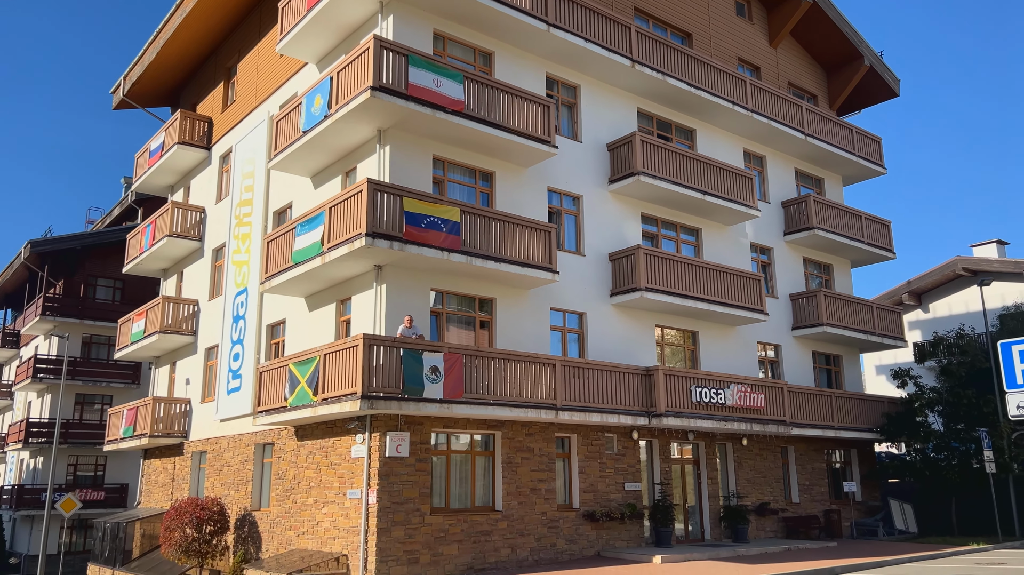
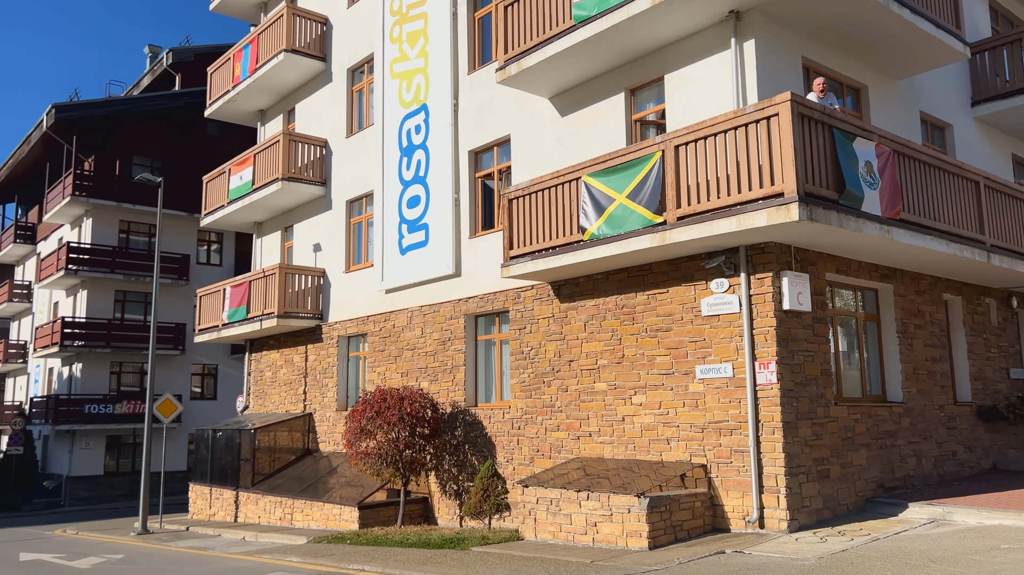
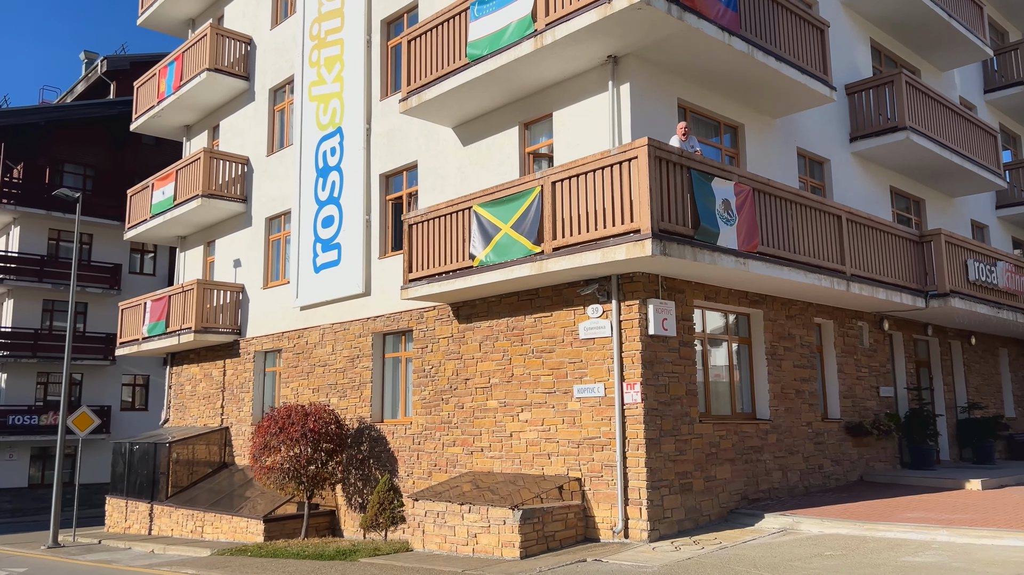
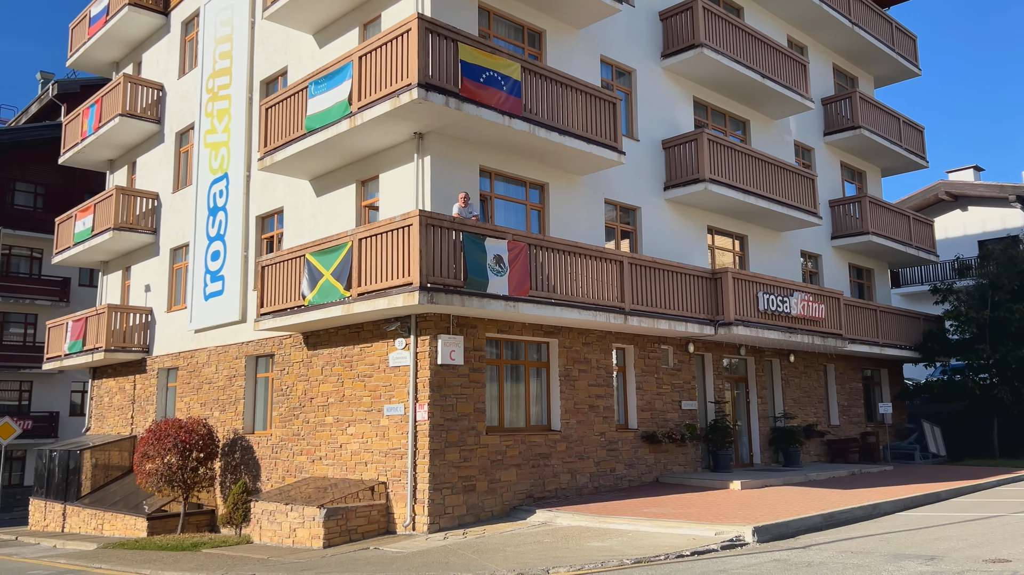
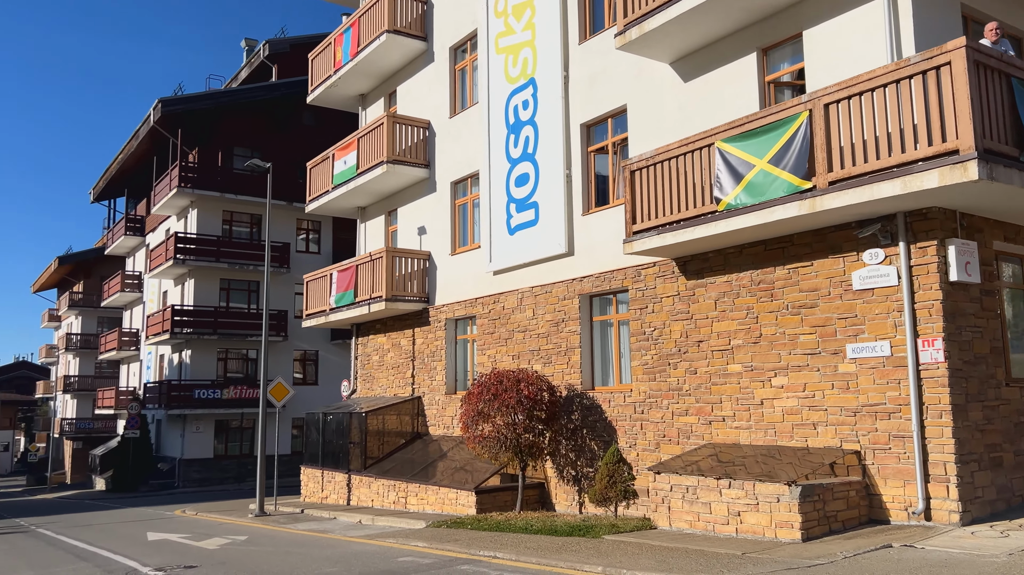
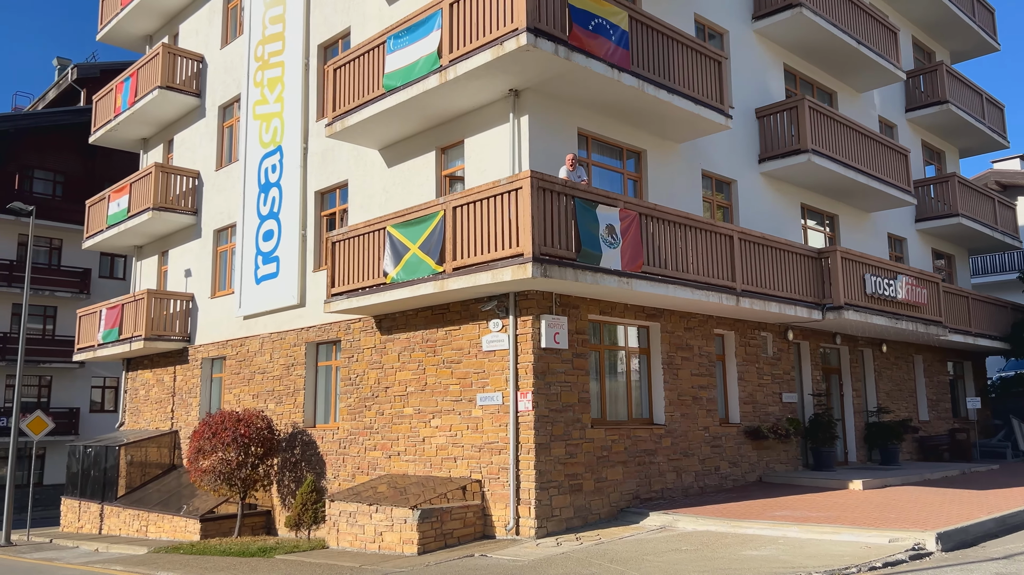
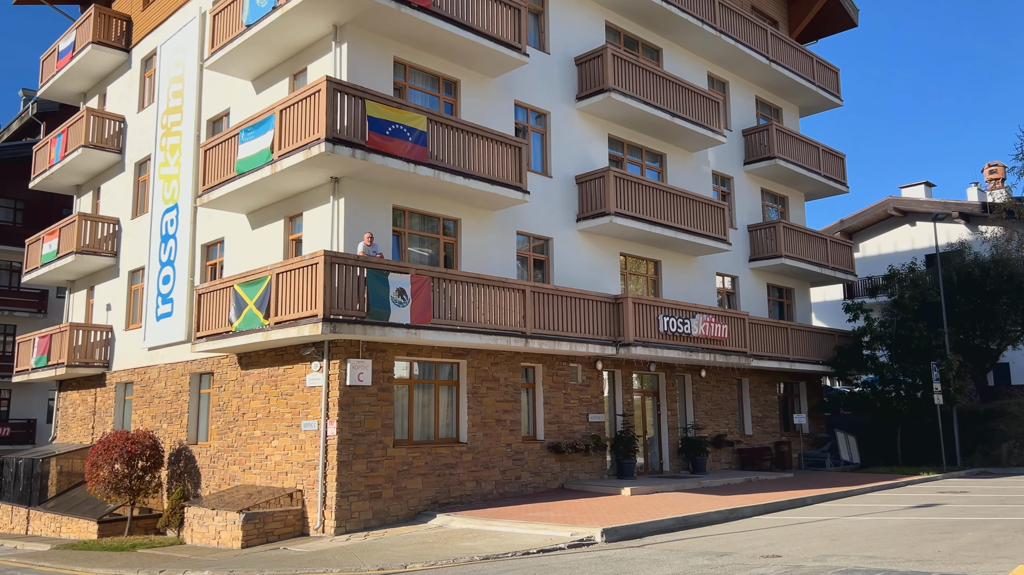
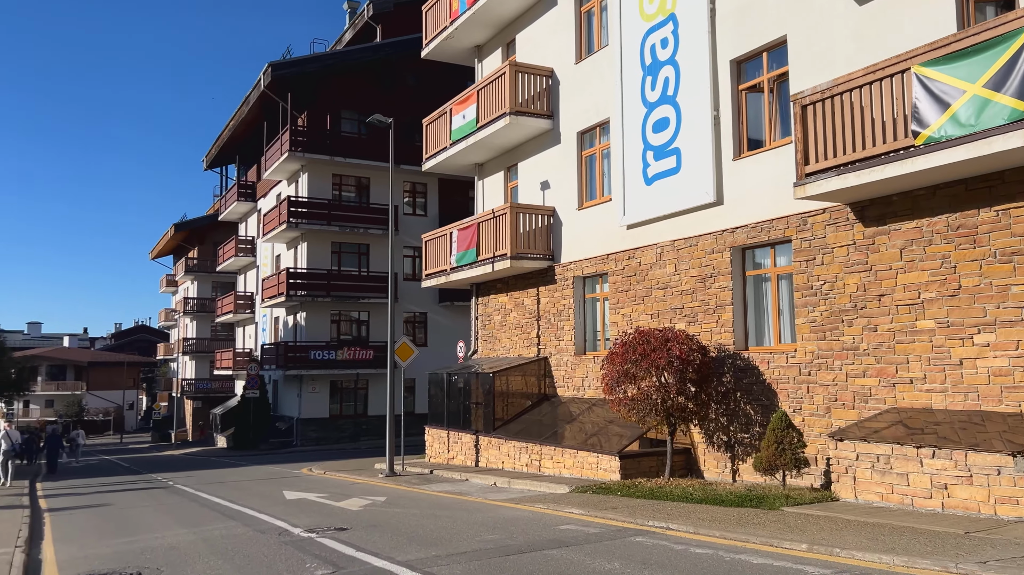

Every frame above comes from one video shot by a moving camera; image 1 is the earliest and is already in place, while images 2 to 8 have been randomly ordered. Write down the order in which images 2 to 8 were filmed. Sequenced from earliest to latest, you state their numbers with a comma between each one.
7, 4, 6, 3, 2, 5, 8
